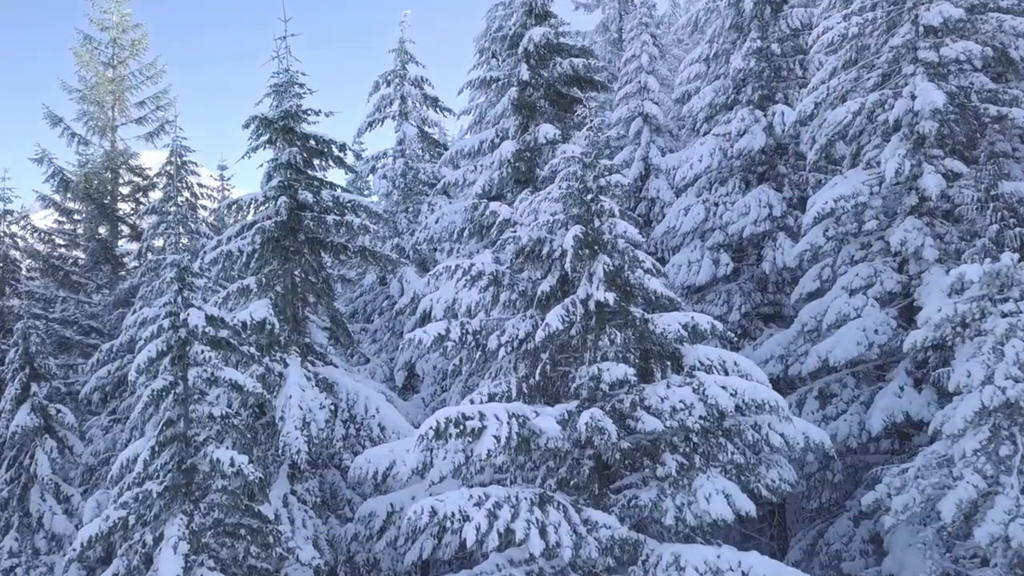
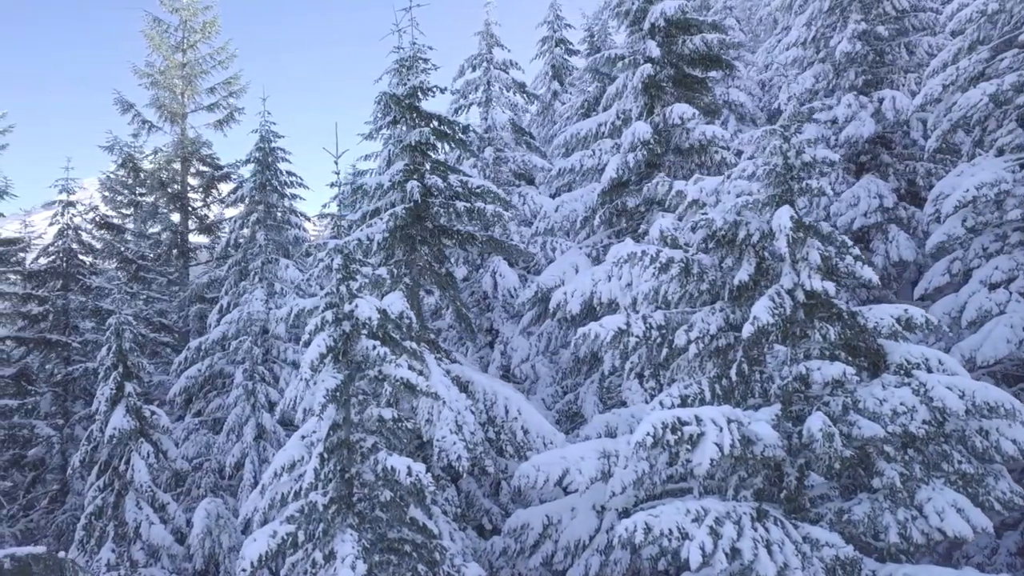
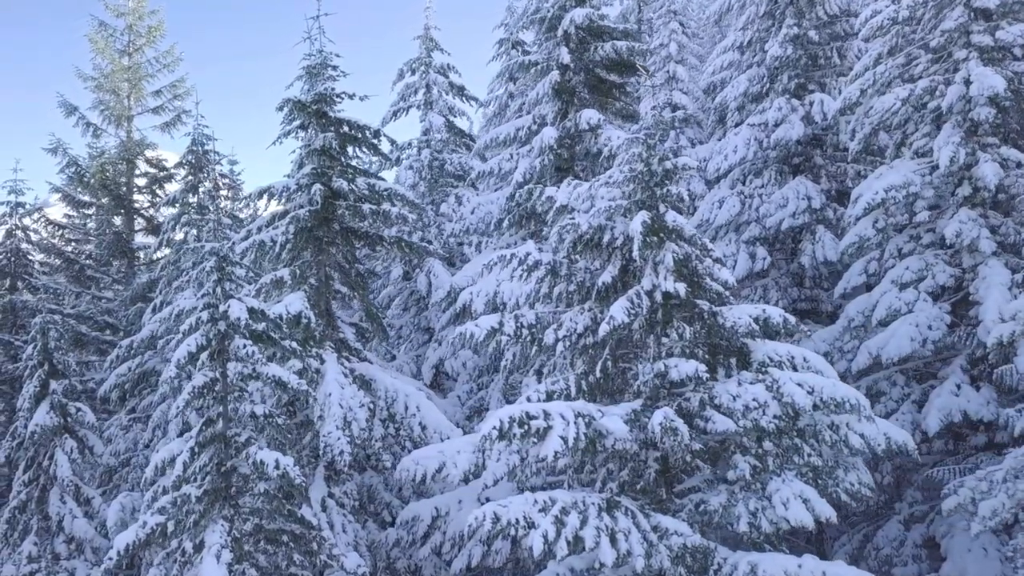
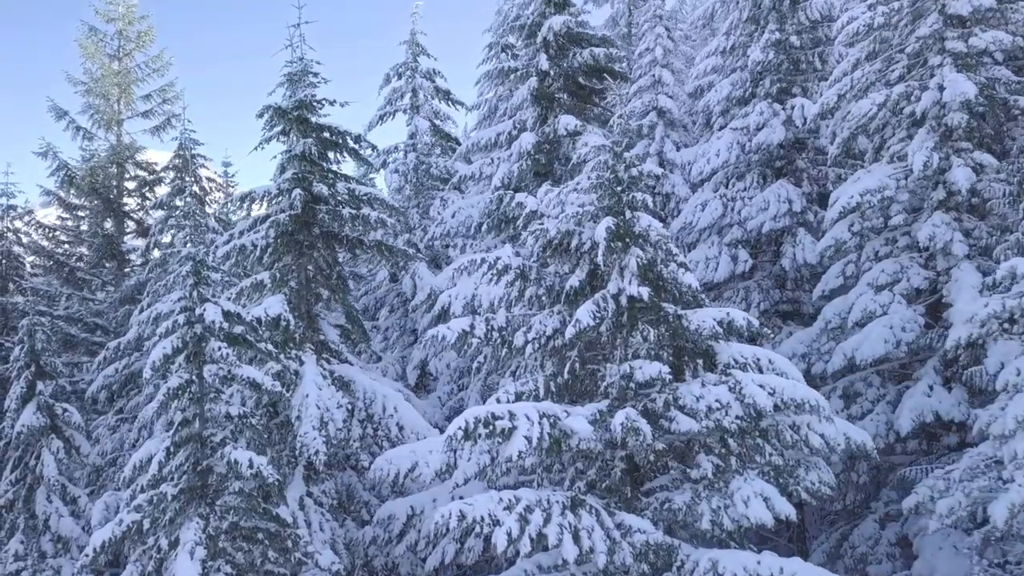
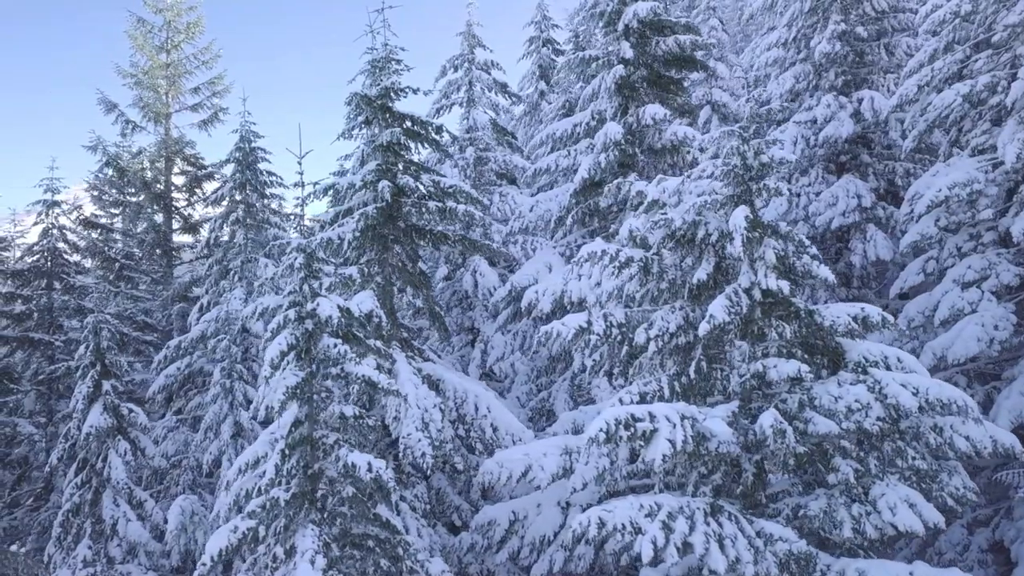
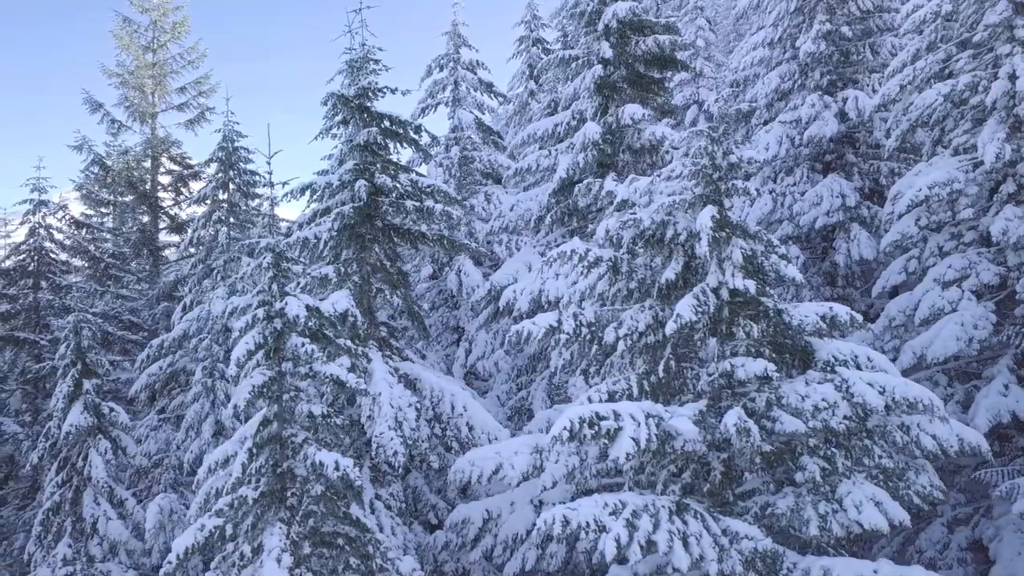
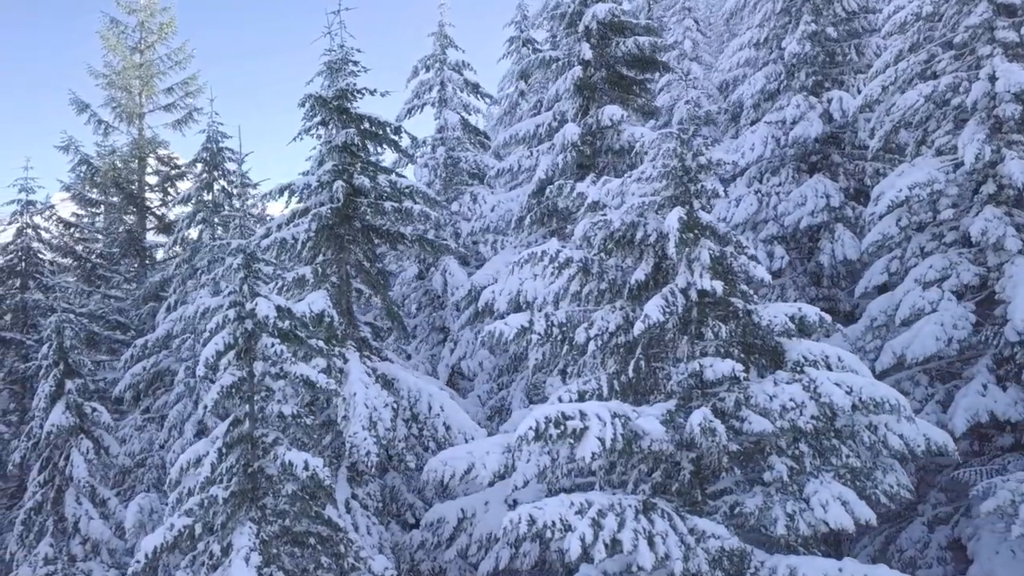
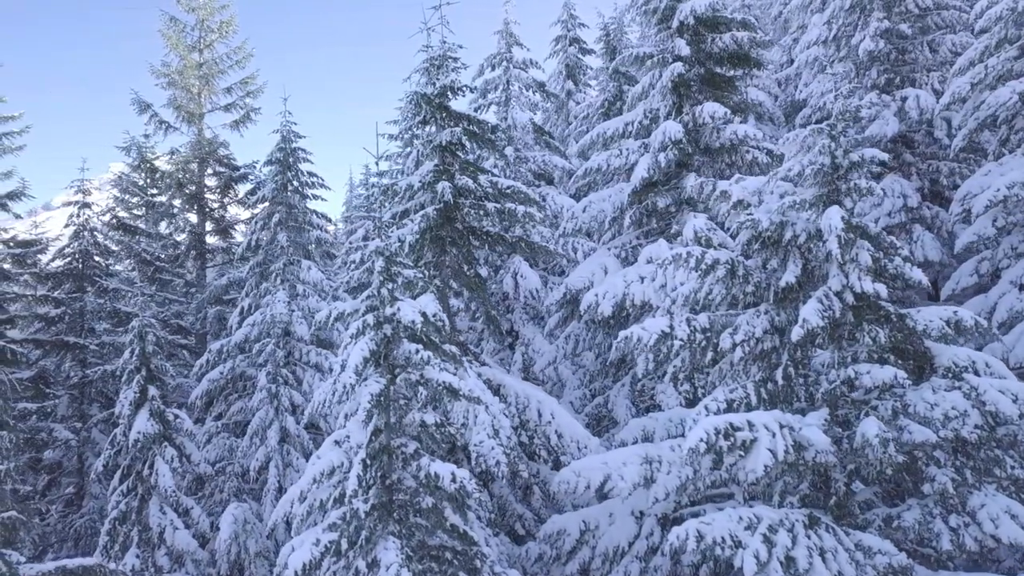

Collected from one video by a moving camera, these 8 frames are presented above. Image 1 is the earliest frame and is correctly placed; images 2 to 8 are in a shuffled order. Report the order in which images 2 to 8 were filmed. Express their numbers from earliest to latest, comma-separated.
4, 3, 7, 6, 5, 2, 8
